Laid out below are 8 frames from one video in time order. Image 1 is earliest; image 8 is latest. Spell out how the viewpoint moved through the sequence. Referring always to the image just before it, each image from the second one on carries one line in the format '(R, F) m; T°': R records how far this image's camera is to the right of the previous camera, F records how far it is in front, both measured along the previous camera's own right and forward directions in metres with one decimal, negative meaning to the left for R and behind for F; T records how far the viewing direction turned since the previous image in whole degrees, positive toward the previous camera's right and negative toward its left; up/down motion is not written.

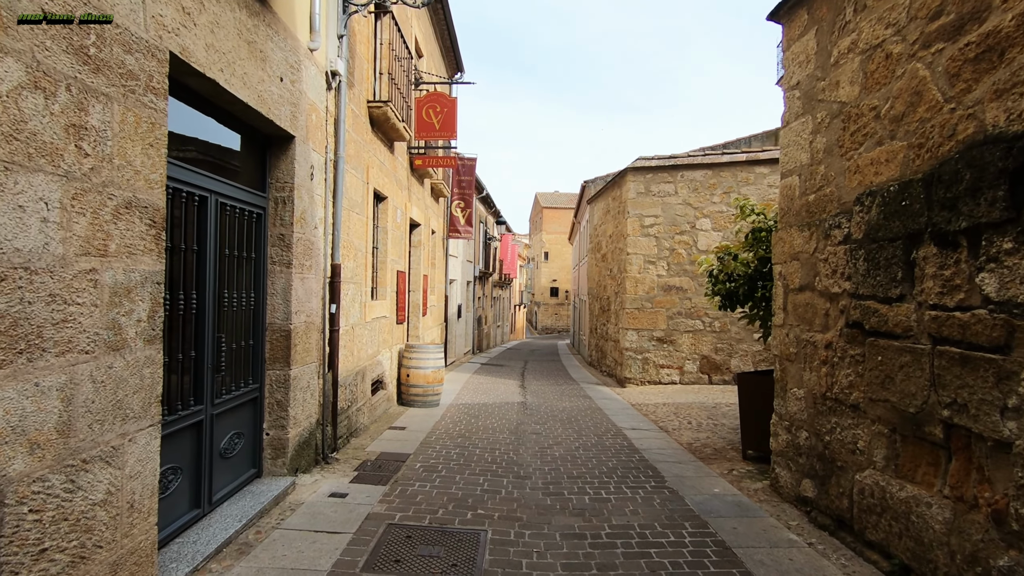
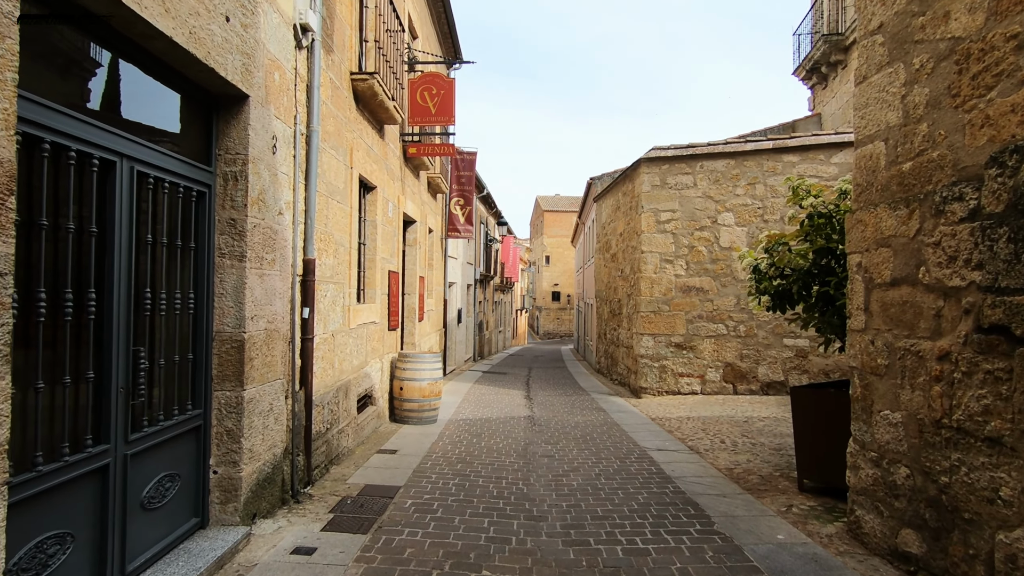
(-0.1, +0.7) m; 0°
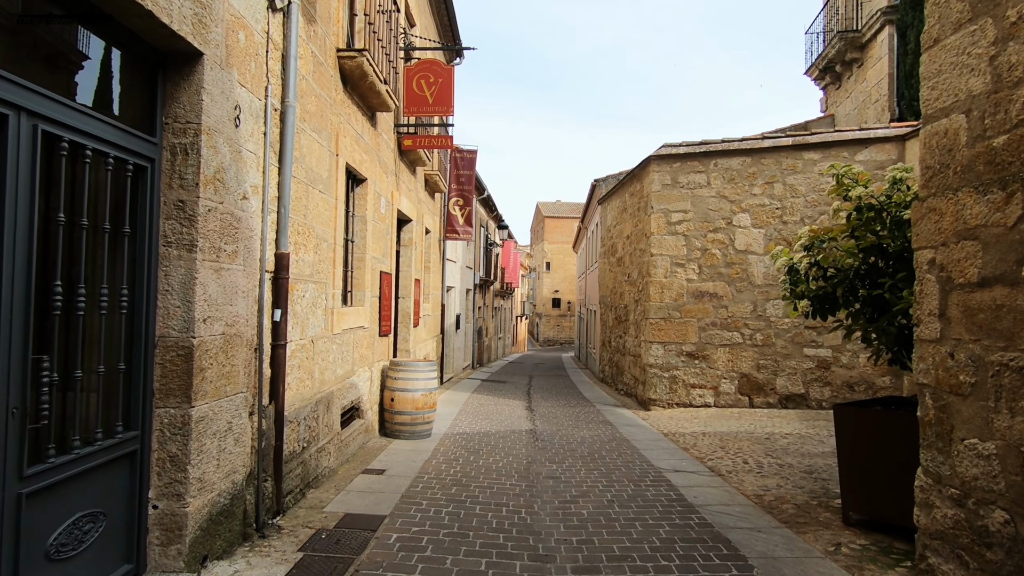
(0.0, +0.5) m; 0°
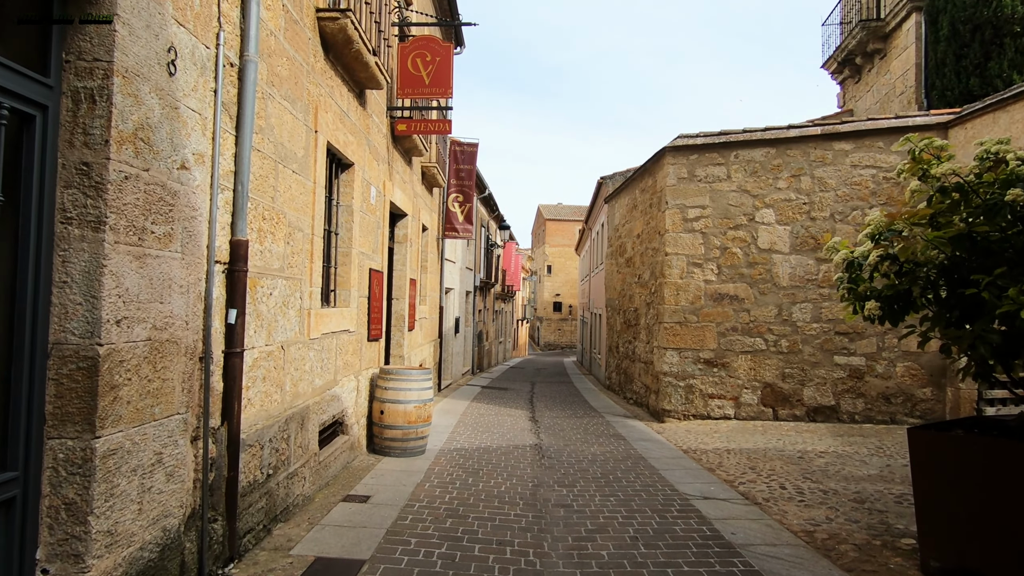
(0.0, +0.6) m; 0°
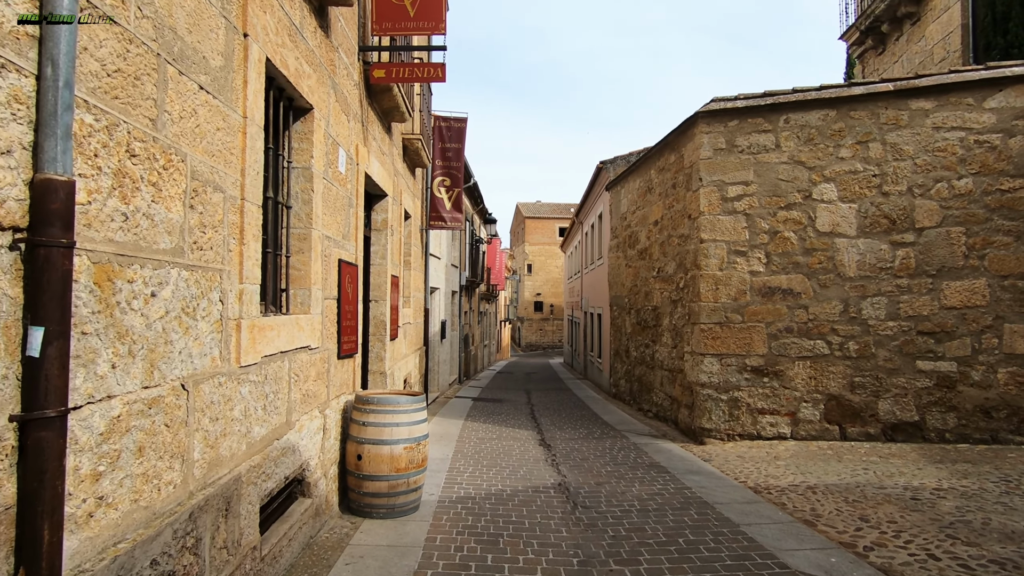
(-0.3, +1.3) m; +2°
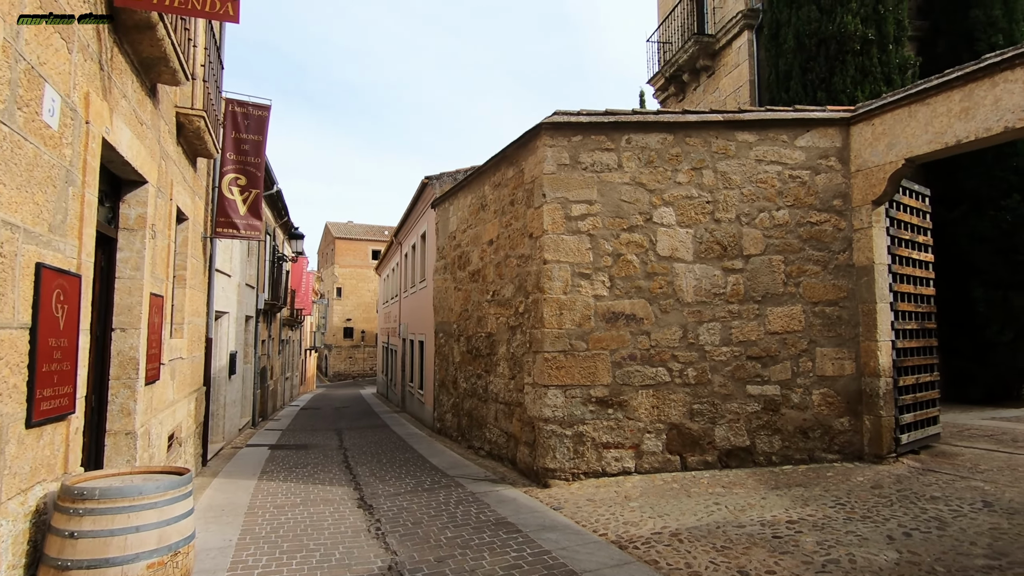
(-0.1, +0.9) m; +19°
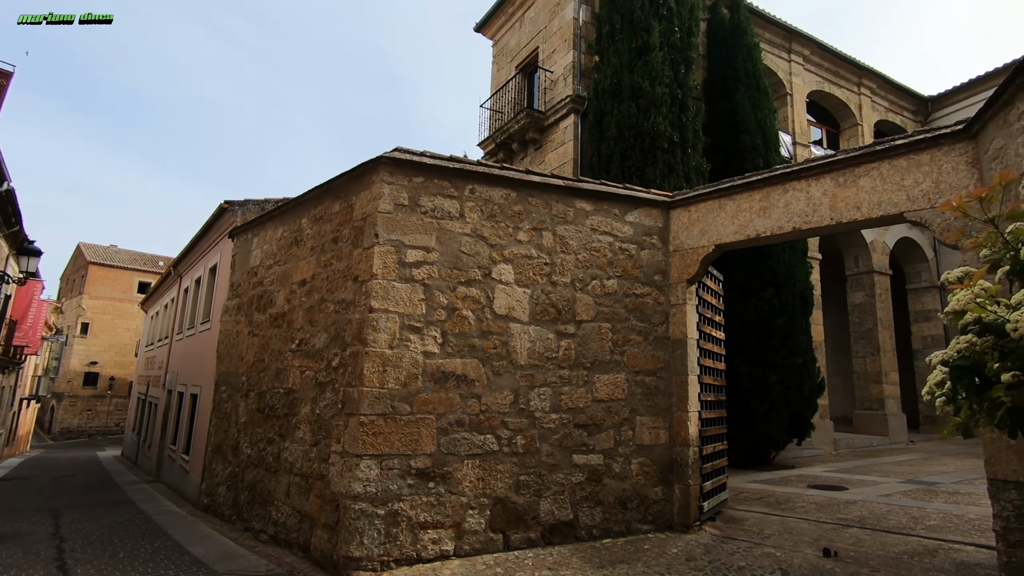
(-0.2, +0.5) m; +20°
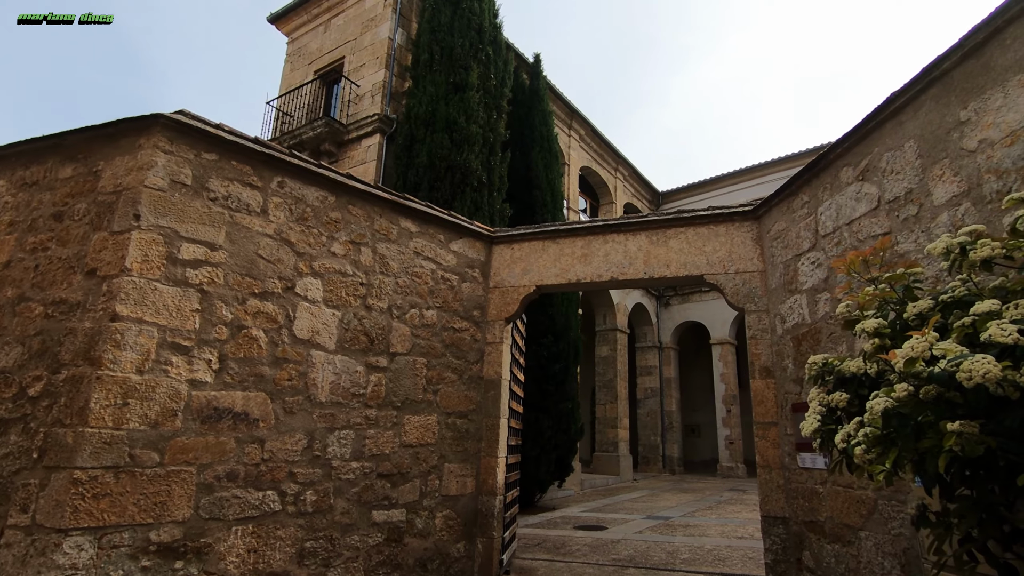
(-0.4, +0.6) m; +25°
